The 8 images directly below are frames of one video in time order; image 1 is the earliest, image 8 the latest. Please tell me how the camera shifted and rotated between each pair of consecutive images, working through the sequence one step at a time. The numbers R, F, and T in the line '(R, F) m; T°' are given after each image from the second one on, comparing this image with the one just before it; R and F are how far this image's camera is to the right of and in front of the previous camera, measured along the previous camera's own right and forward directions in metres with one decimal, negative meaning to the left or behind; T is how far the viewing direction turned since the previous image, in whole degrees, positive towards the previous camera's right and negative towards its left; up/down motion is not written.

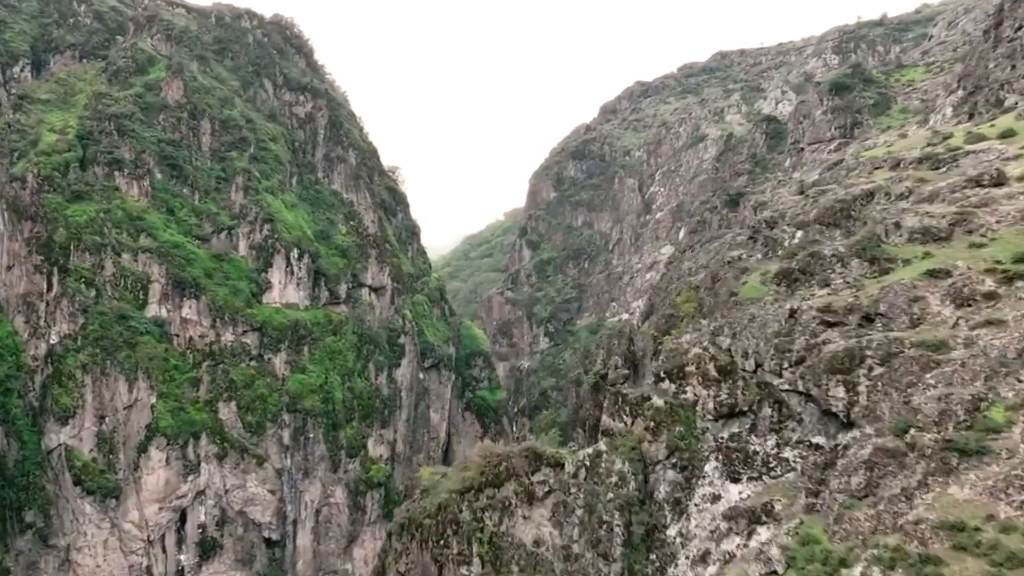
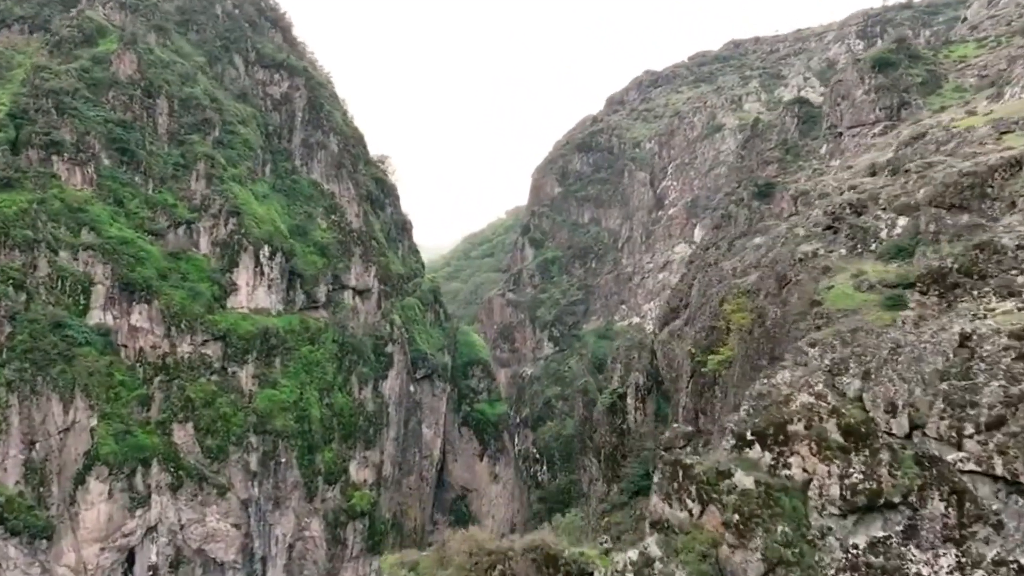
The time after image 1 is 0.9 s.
(0.0, +4.0) m; 0°
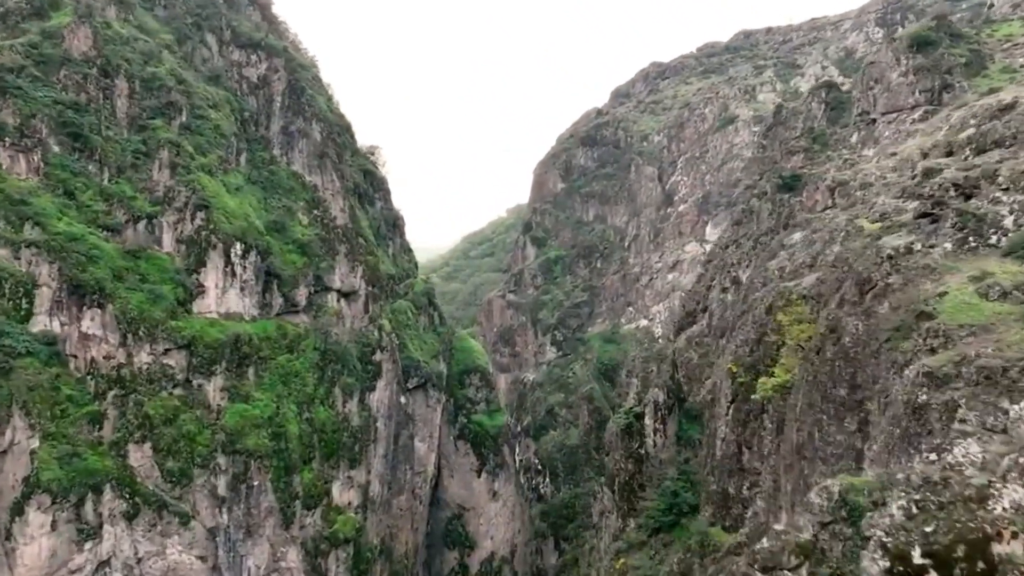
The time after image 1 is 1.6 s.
(0.0, +2.9) m; 0°
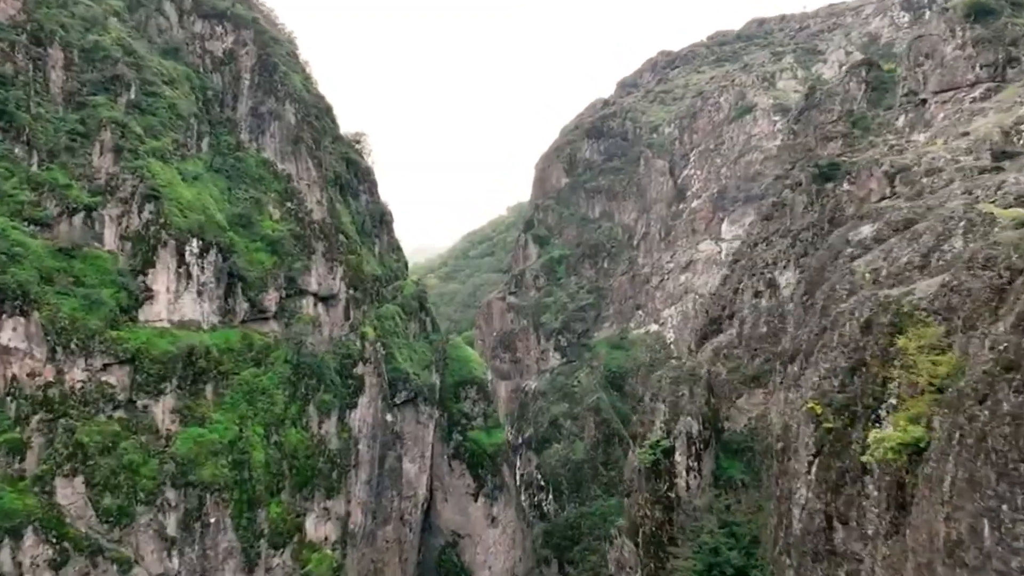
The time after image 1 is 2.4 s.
(0.0, +3.5) m; 0°
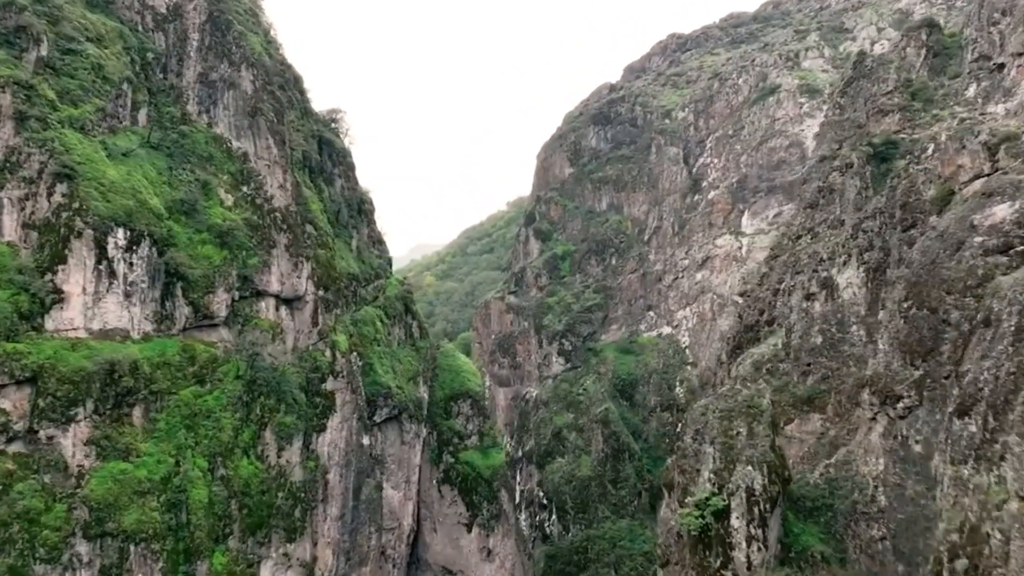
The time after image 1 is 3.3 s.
(0.0, +4.1) m; 0°
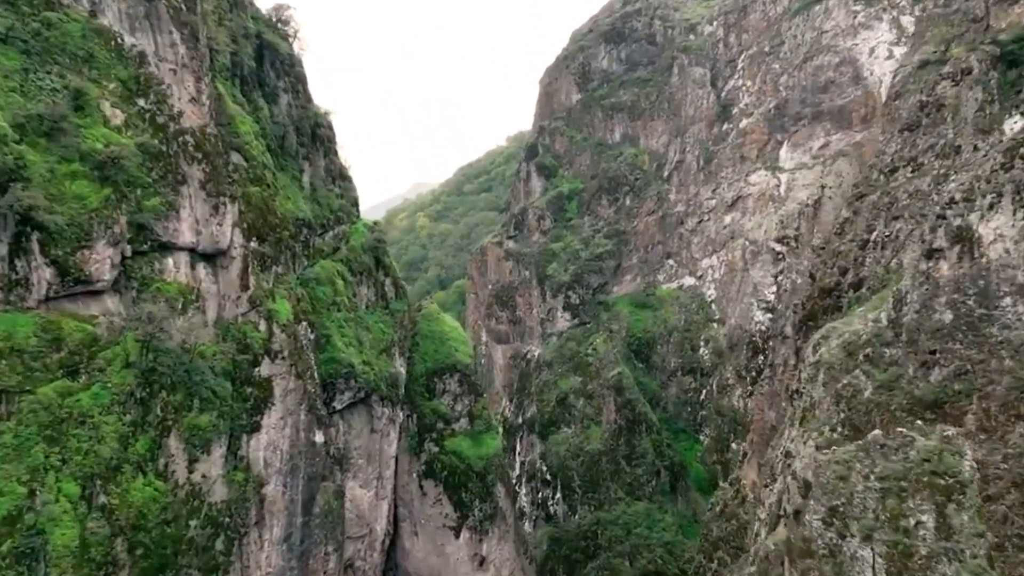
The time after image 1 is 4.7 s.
(+0.1, +5.6) m; 0°
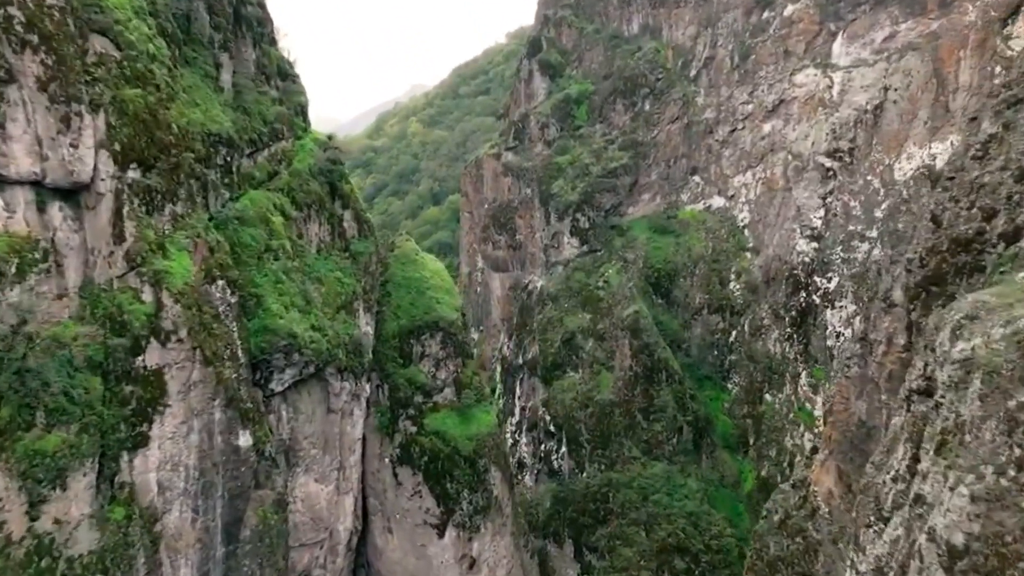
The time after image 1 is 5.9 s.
(+0.1, +5.1) m; 0°
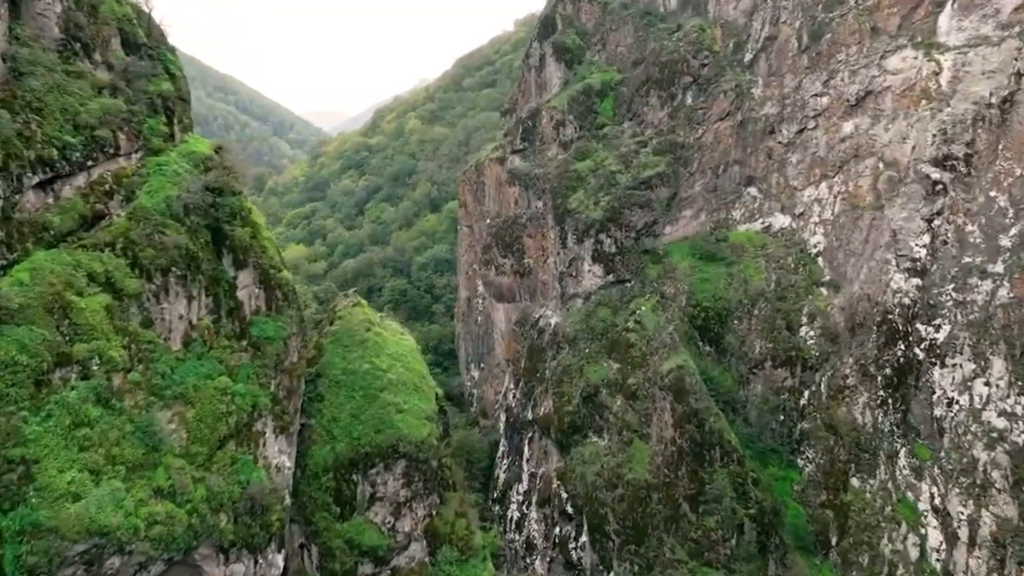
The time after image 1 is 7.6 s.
(+0.1, +6.7) m; -1°
